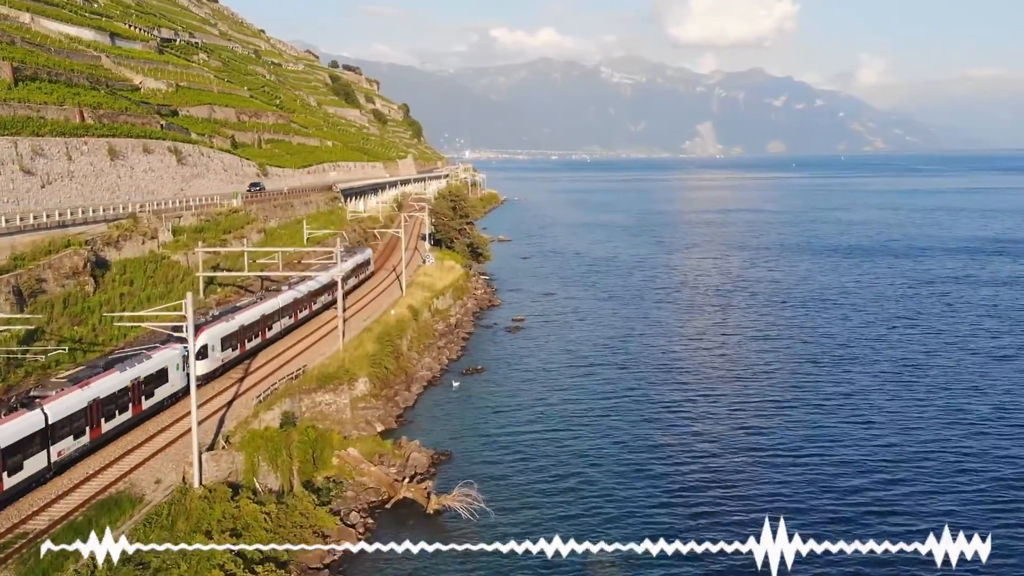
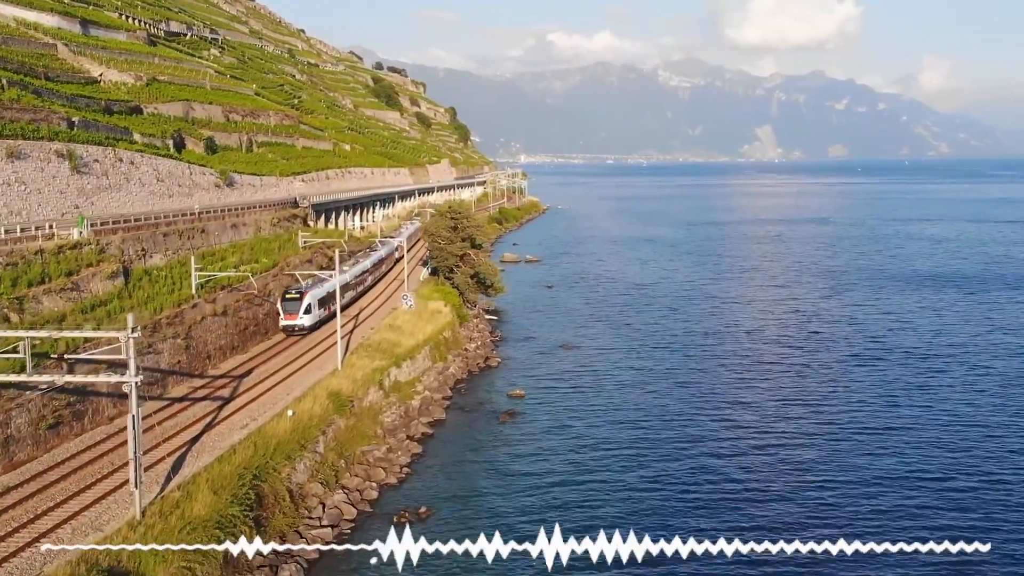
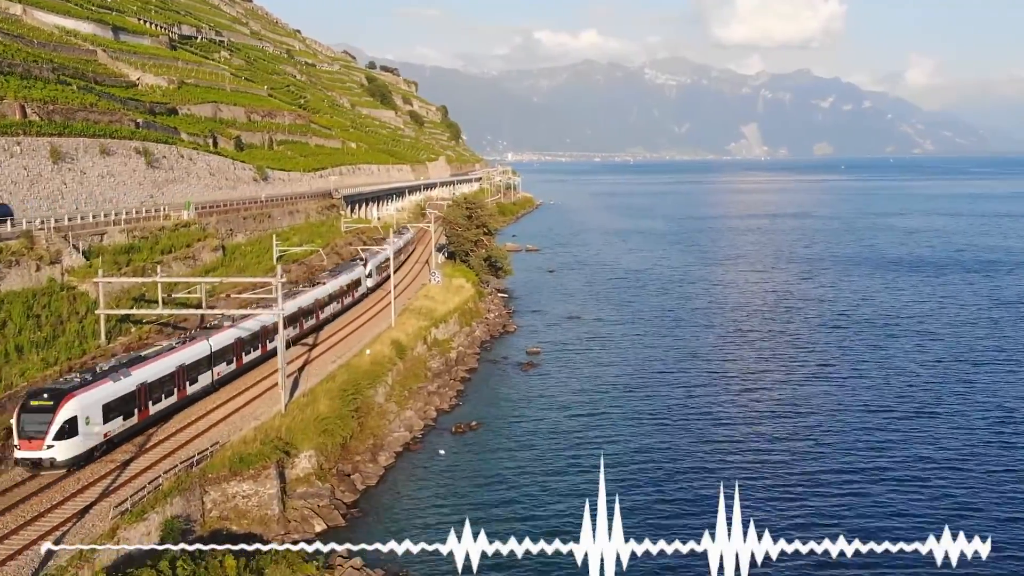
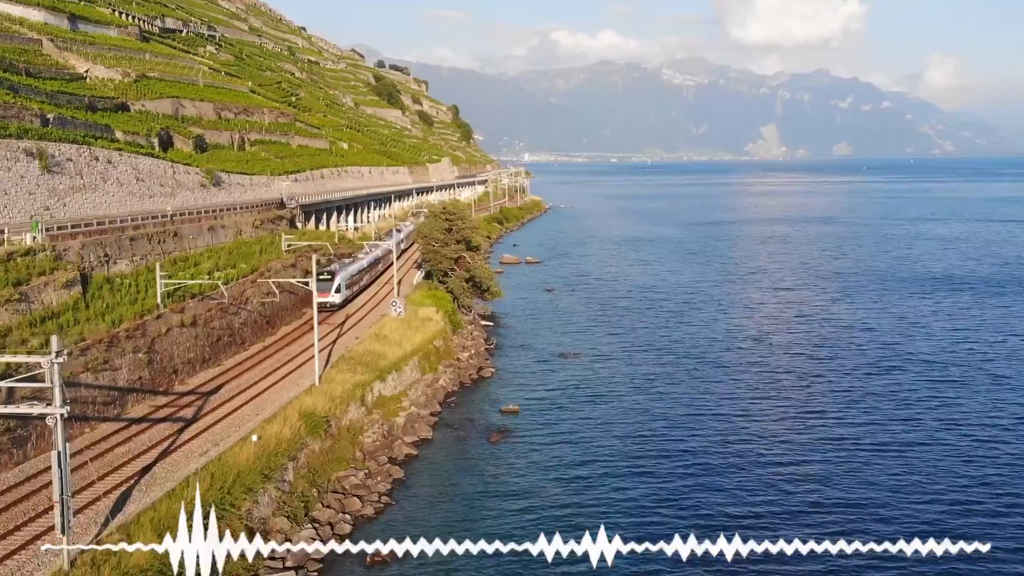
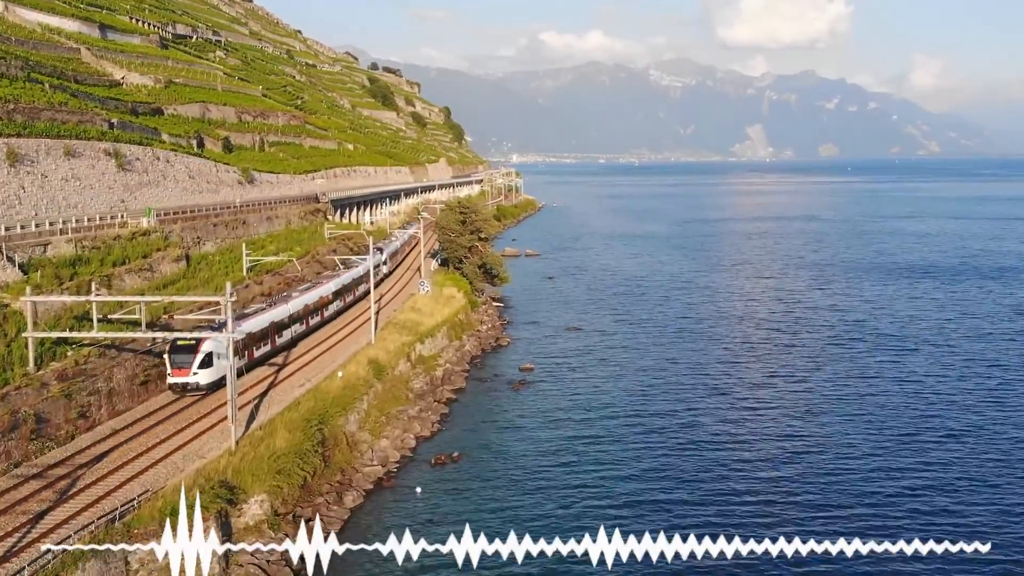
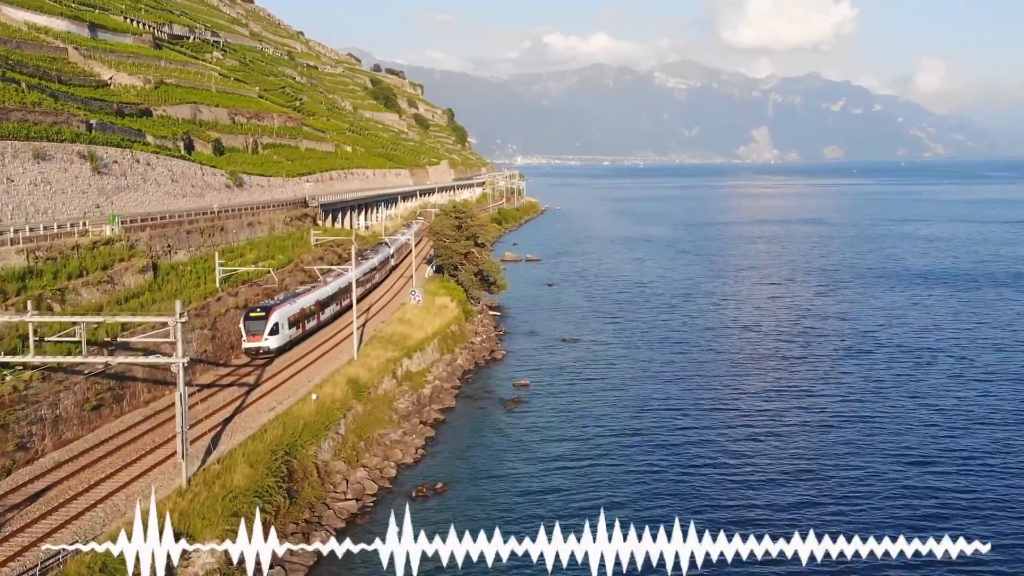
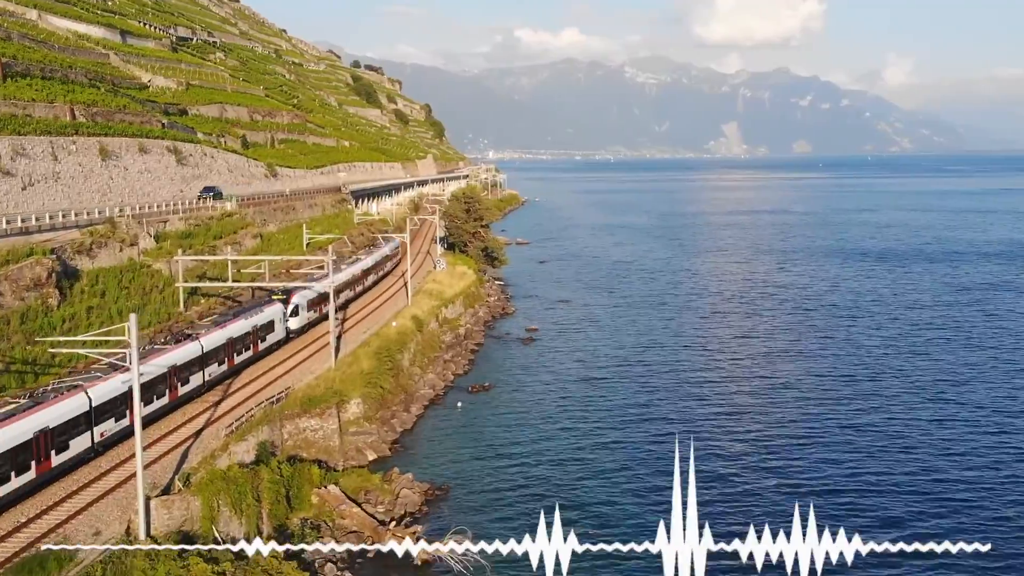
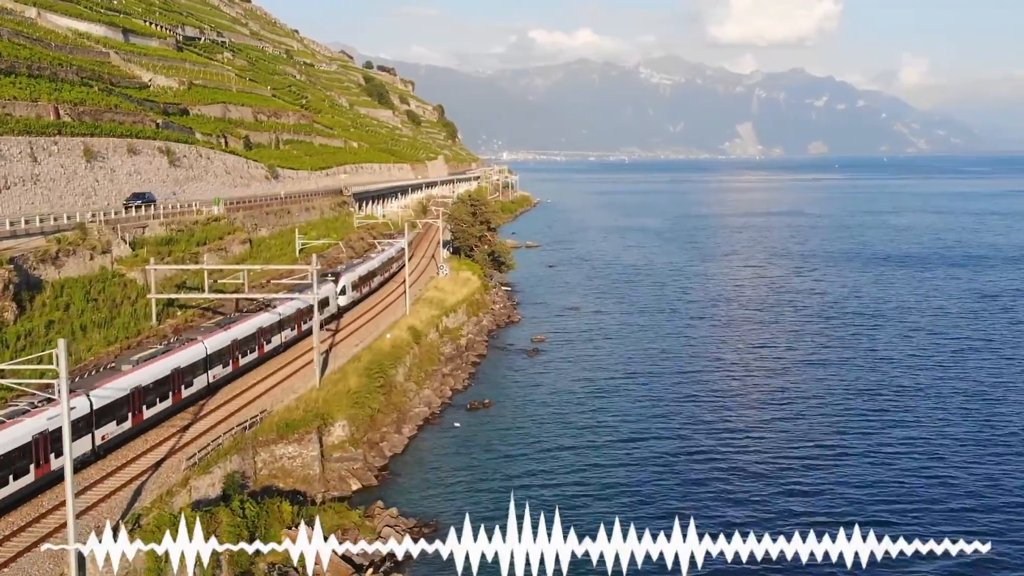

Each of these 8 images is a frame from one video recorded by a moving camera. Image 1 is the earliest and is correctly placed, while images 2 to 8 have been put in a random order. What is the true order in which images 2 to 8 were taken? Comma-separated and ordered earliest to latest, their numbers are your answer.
7, 8, 3, 5, 6, 2, 4
